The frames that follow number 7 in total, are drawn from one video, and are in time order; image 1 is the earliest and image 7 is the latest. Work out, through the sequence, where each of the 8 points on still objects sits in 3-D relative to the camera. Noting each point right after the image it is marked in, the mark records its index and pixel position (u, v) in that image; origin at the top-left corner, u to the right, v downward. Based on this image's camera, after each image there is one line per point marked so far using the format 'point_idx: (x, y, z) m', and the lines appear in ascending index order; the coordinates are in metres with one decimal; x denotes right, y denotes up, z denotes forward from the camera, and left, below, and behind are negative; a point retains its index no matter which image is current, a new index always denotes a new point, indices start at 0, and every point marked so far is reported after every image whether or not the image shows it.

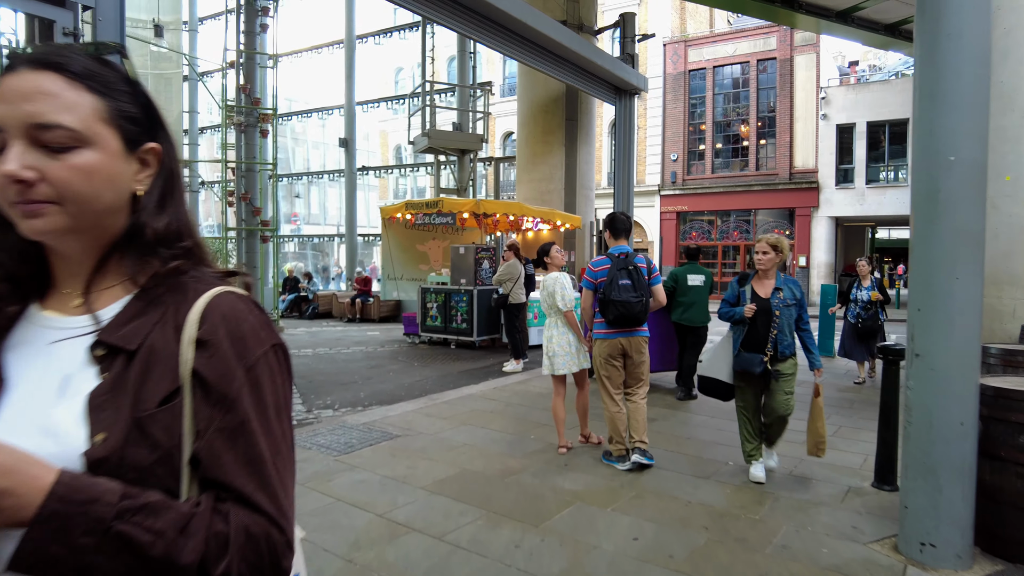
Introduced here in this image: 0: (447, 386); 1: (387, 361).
0: (-0.7, -1.1, +7.4) m
1: (-1.8, -1.0, +9.3) m
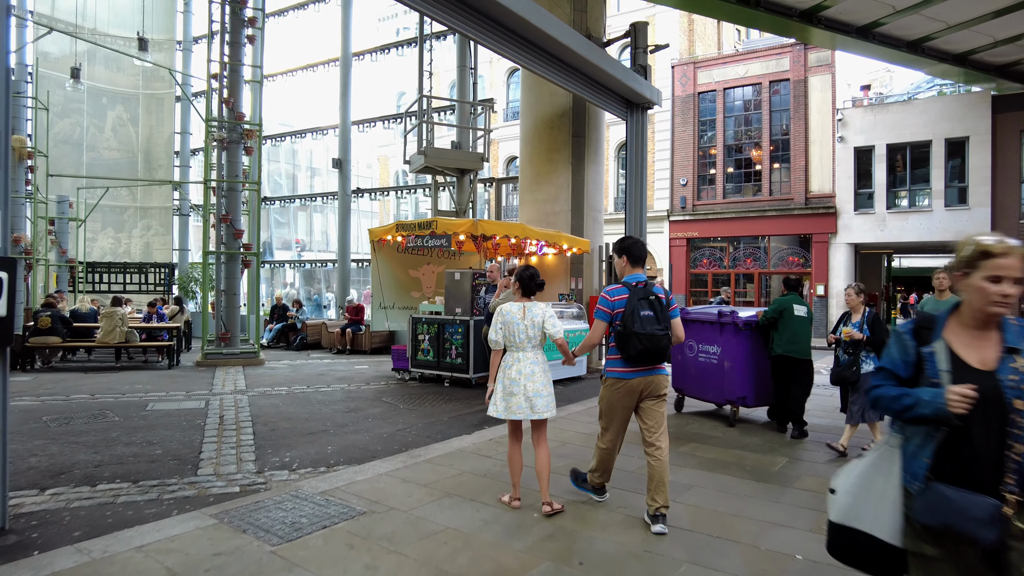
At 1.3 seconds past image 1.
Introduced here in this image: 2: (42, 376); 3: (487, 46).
0: (-0.7, -1.4, +6.2) m
1: (-1.8, -1.4, +8.1) m
2: (-7.4, -1.4, +10.3) m
3: (-0.3, +3.0, +8.2) m
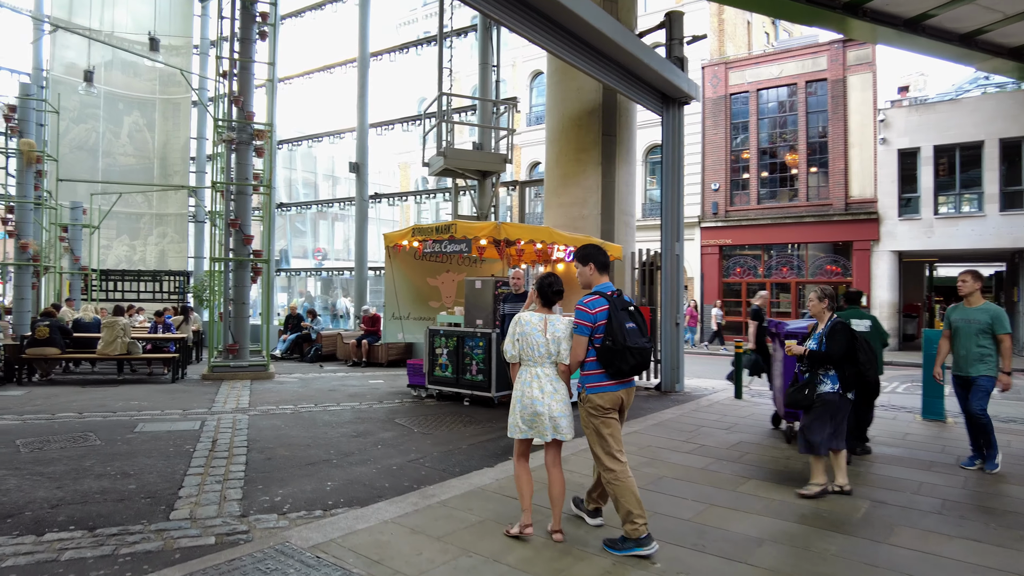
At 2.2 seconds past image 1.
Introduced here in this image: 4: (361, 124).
0: (-0.5, -1.5, +5.3) m
1: (-1.5, -1.5, +7.3) m
2: (-7.0, -1.5, +9.7) m
3: (0.0, +2.9, +7.4) m
4: (-4.0, +4.4, +17.5) m
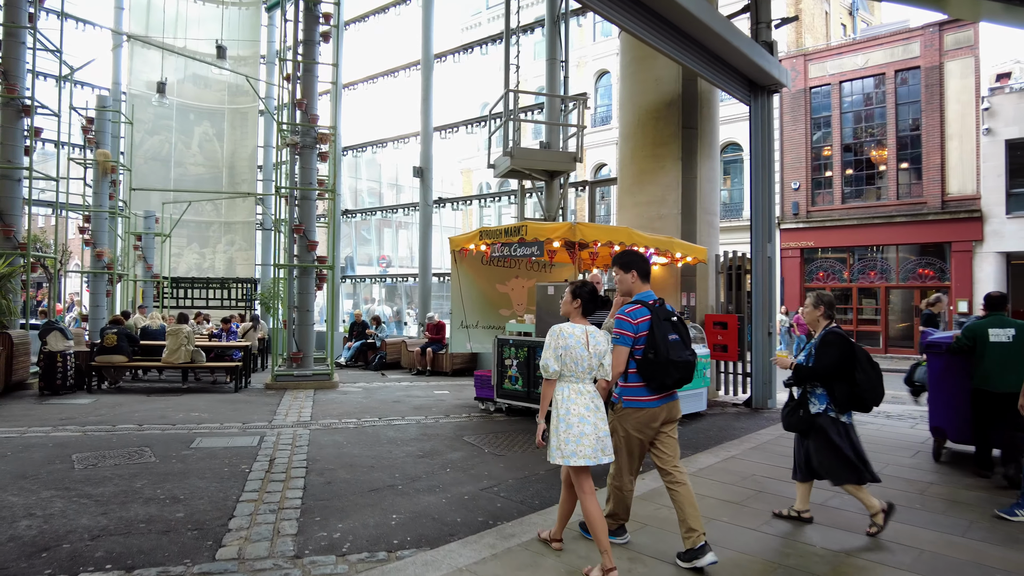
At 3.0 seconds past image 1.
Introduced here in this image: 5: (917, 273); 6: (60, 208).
0: (+0.1, -1.5, +4.6) m
1: (-0.7, -1.6, +6.7) m
2: (-6.0, -1.6, +9.6) m
3: (+0.8, +2.8, +6.7) m
4: (-2.3, +4.2, +17.2) m
5: (+11.9, +0.4, +19.3) m
6: (-10.1, +1.8, +14.7) m
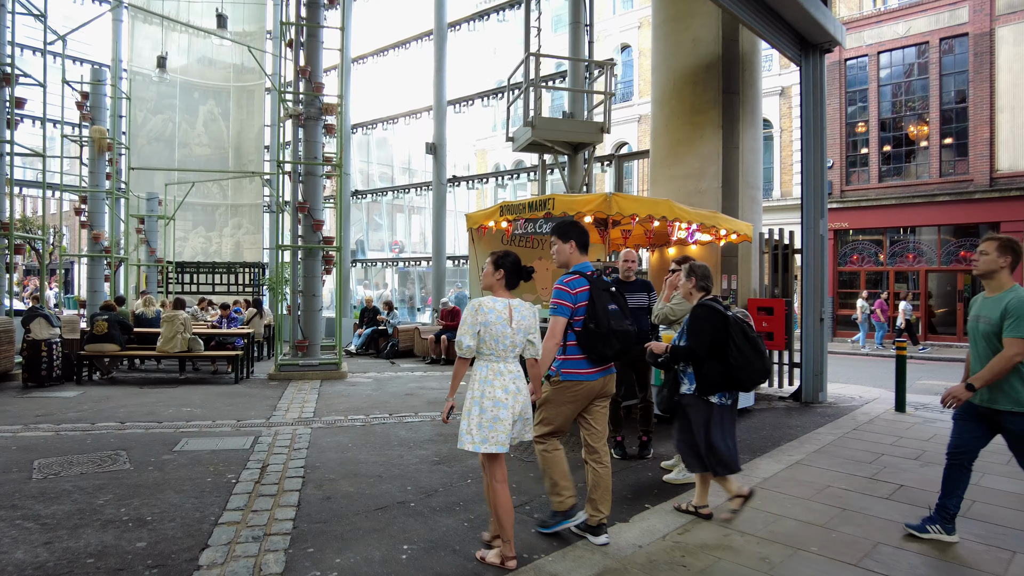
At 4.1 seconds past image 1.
0: (+0.3, -1.4, +3.8) m
1: (-0.4, -1.4, +5.8) m
2: (-5.7, -1.4, +8.8) m
3: (+1.1, +3.0, +5.7) m
4: (-1.8, +4.6, +16.2) m
5: (+12.4, +0.9, +18.2) m
6: (-9.7, +2.1, +13.9) m
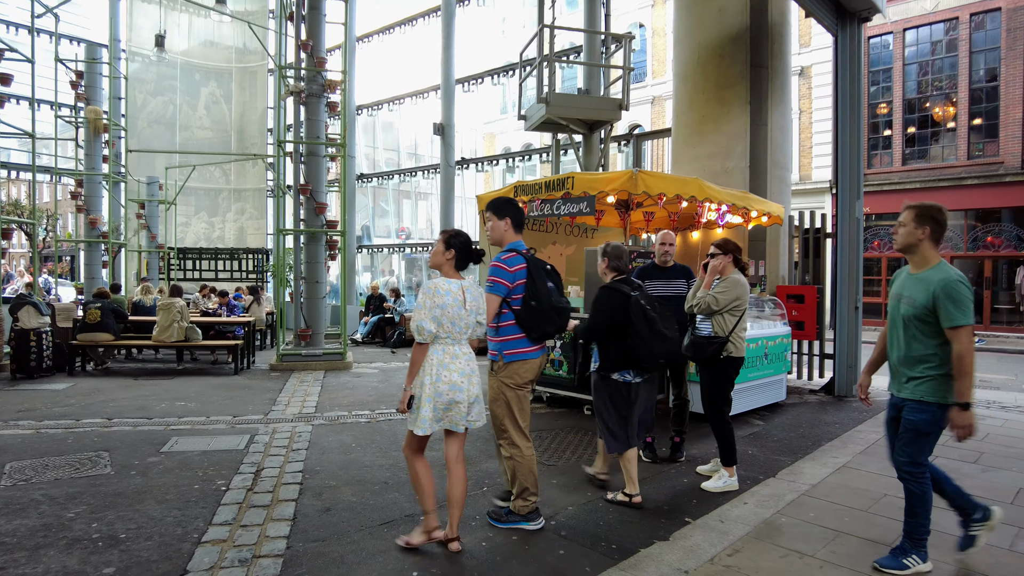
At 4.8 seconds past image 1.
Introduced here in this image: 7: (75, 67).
0: (+0.5, -1.3, +3.3) m
1: (-0.2, -1.3, +5.3) m
2: (-5.5, -1.2, +8.4) m
3: (+1.2, +3.1, +5.1) m
4: (-1.6, +4.9, +15.6) m
5: (+12.7, +1.3, +17.5) m
6: (-9.4, +2.4, +13.4) m
7: (-9.1, +4.6, +13.8) m
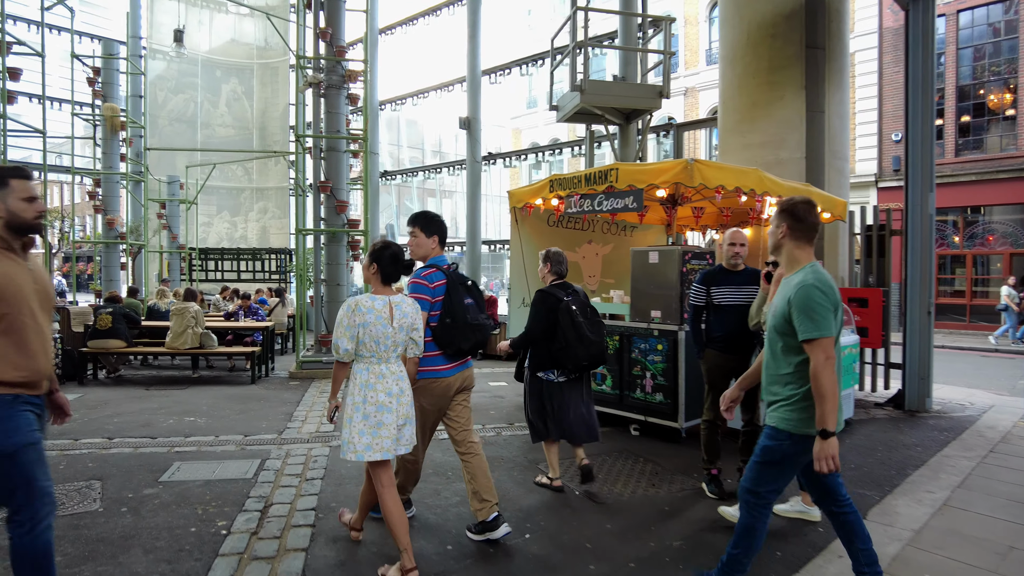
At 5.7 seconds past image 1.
0: (+0.7, -1.4, +2.6) m
1: (+0.1, -1.3, +4.7) m
2: (-5.1, -1.3, +7.9) m
3: (+1.5, +3.1, +4.4) m
4: (-0.9, +4.9, +15.0) m
5: (+13.4, +1.3, +16.3) m
6: (-8.8, +2.3, +13.1) m
7: (-8.5, +4.6, +13.4) m
